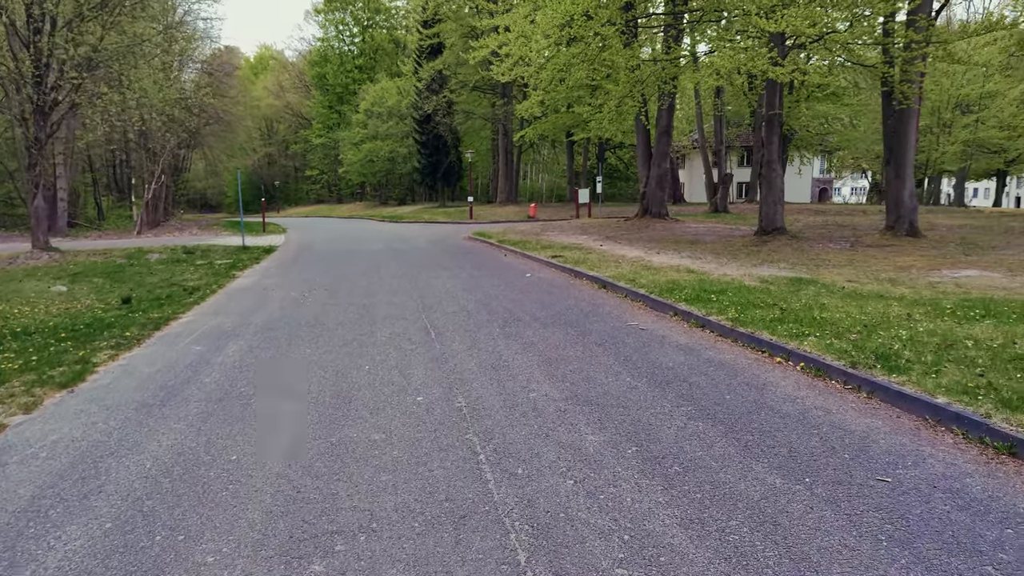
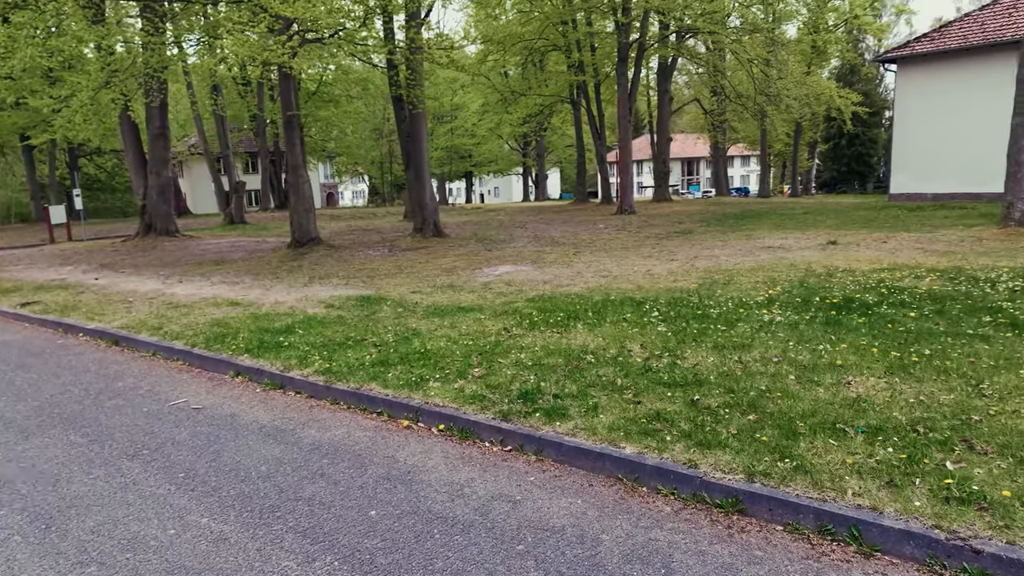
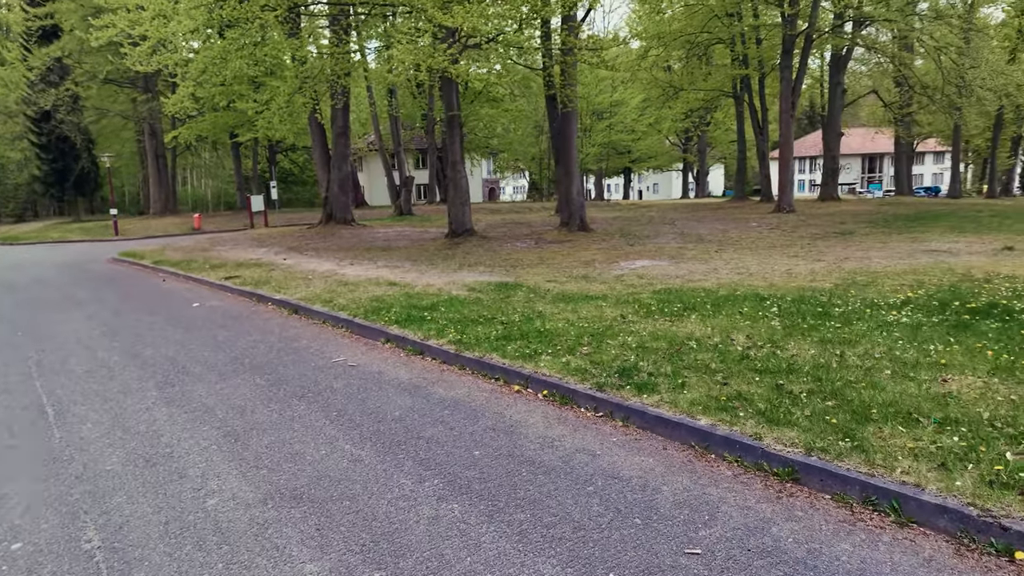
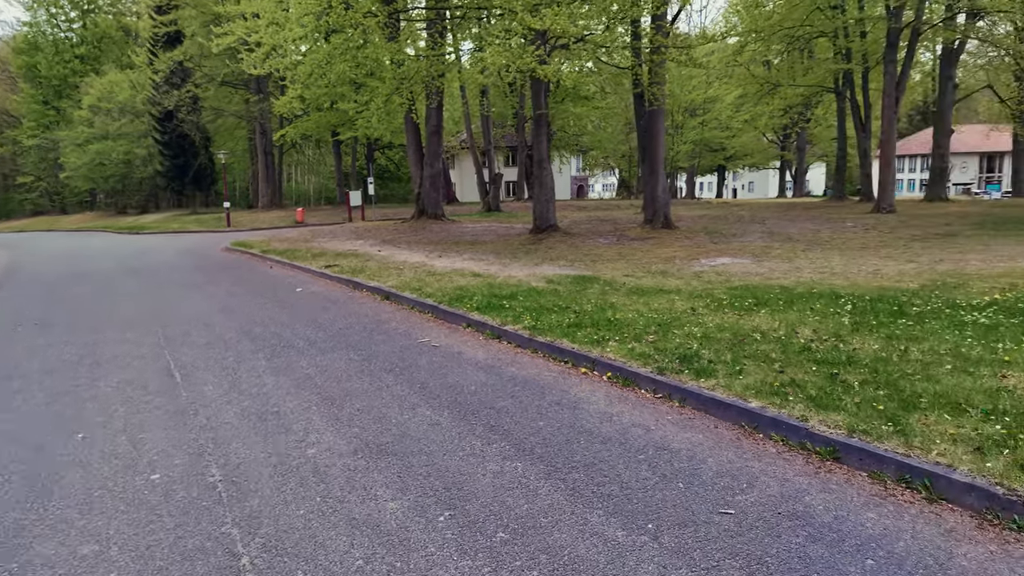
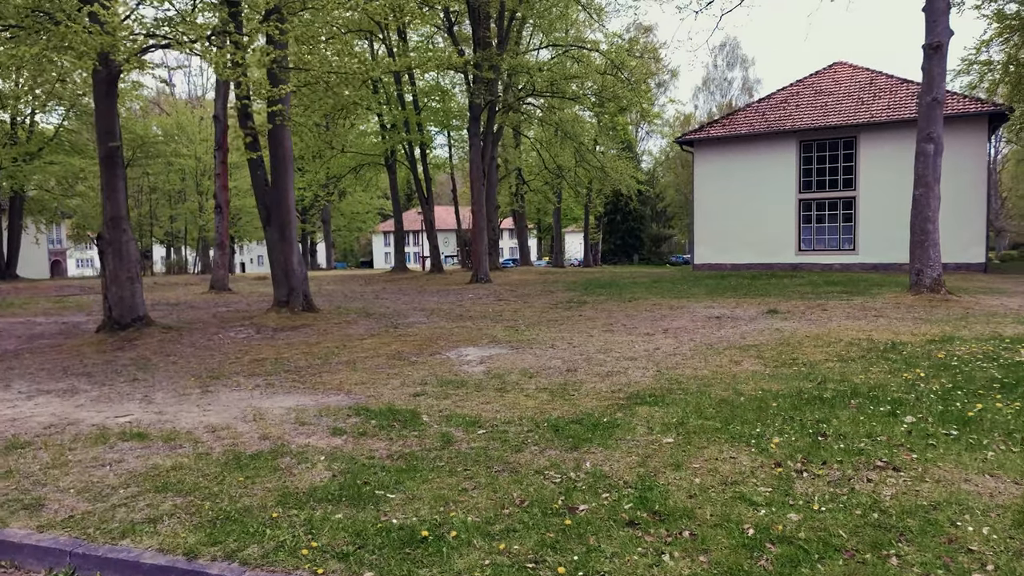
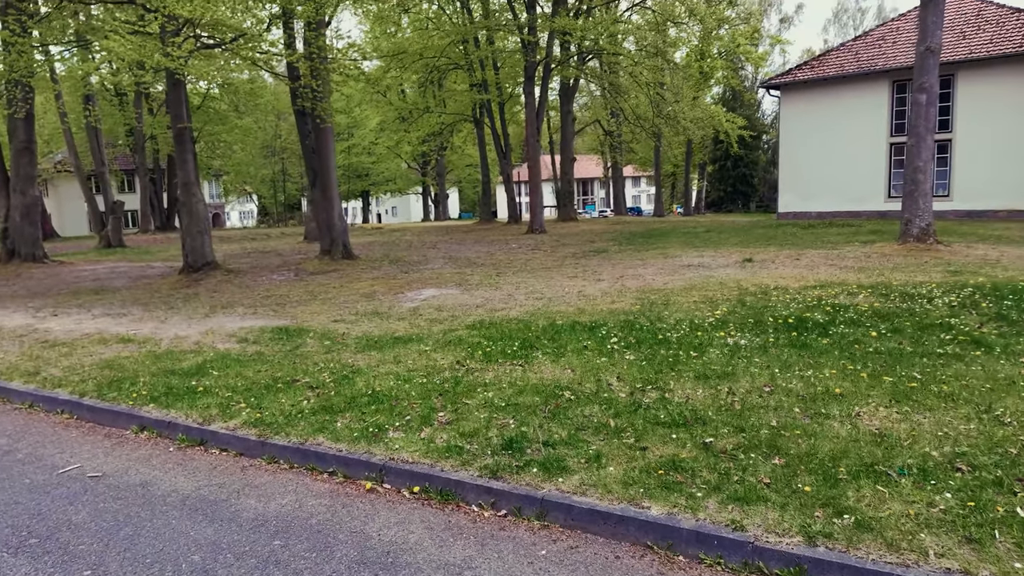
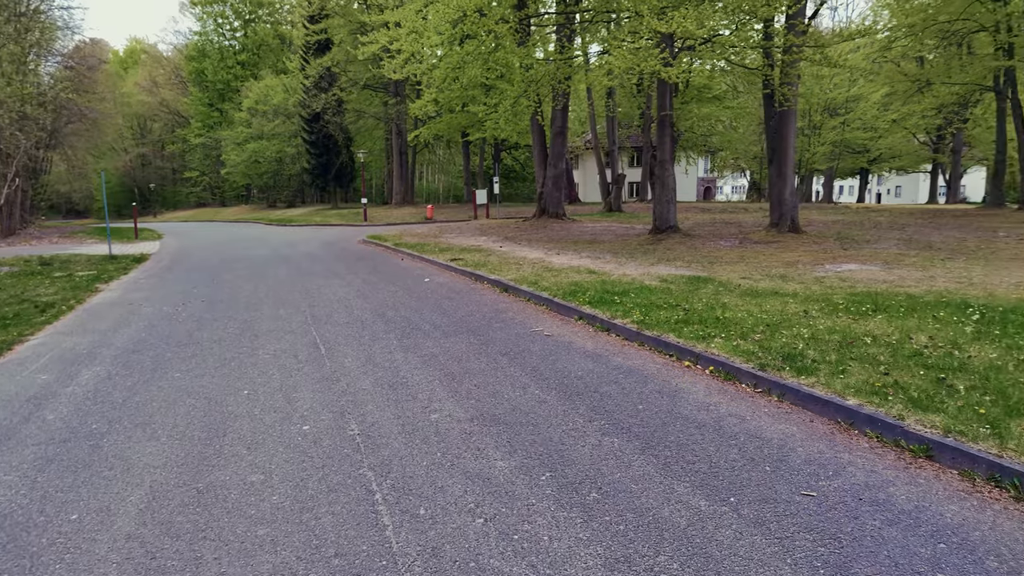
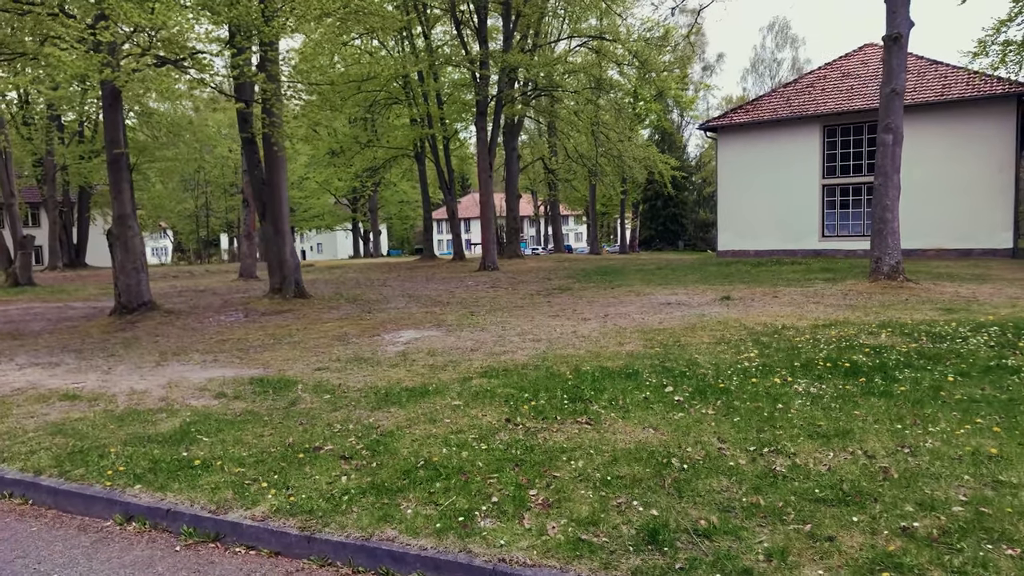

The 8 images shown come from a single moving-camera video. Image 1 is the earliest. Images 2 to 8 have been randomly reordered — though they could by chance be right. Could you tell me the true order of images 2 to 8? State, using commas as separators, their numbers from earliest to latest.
7, 4, 3, 2, 6, 8, 5
